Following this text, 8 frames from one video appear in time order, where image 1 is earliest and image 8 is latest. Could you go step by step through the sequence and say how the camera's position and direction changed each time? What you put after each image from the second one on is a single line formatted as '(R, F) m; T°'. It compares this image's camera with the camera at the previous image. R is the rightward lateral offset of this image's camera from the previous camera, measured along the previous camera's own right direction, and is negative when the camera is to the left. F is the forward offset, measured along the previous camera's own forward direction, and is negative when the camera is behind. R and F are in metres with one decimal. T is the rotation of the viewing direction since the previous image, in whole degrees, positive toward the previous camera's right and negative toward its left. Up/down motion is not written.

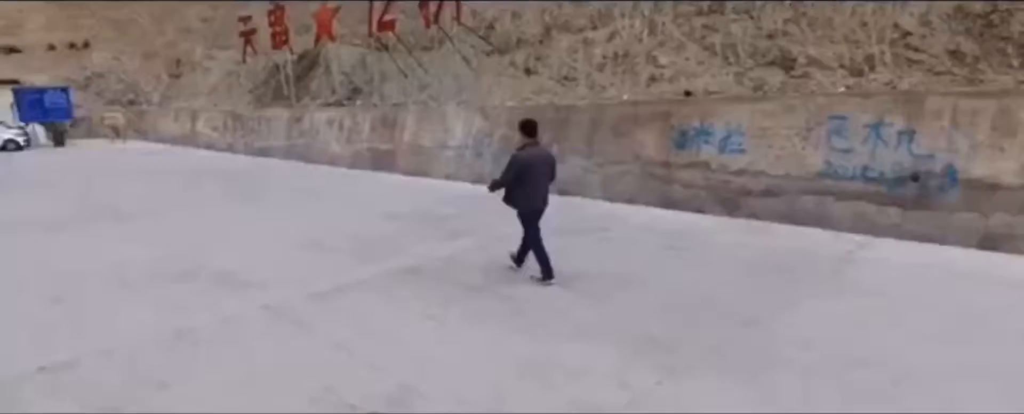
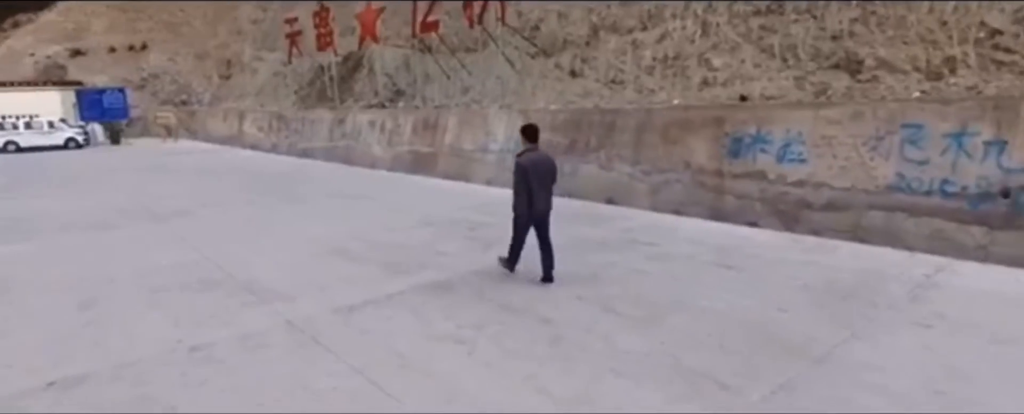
(0.0, +0.4) m; -4°
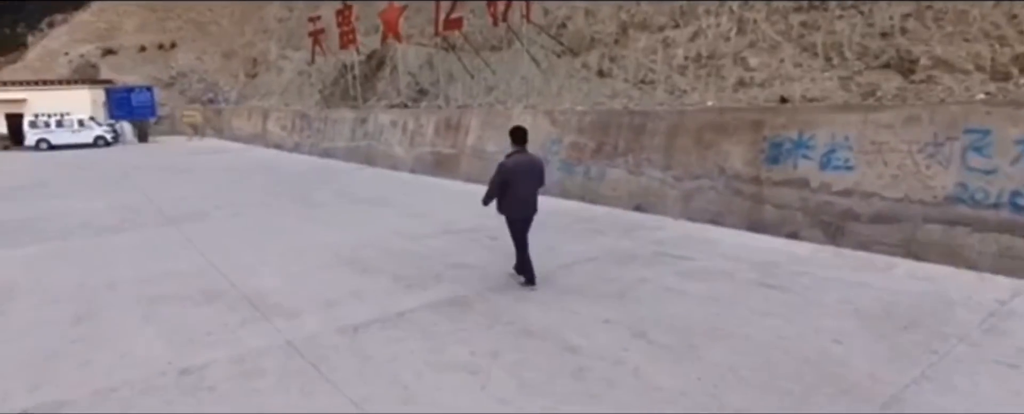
(0.0, +0.4) m; -2°
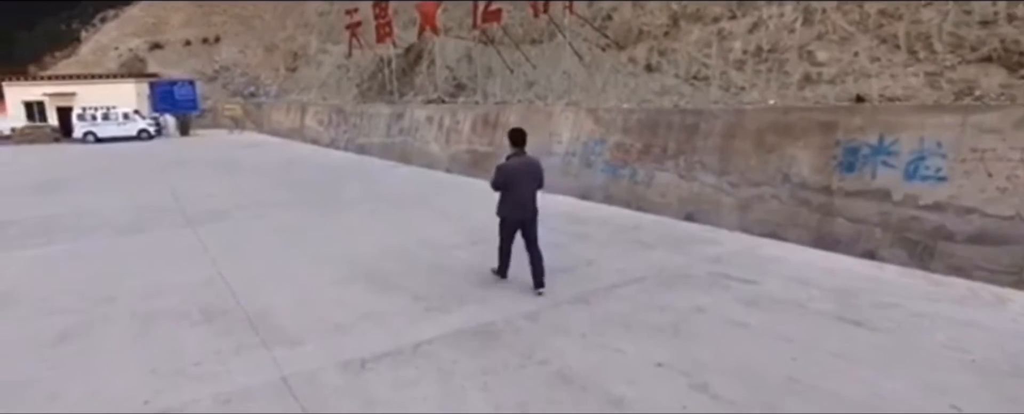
(0.0, +0.7) m; -3°
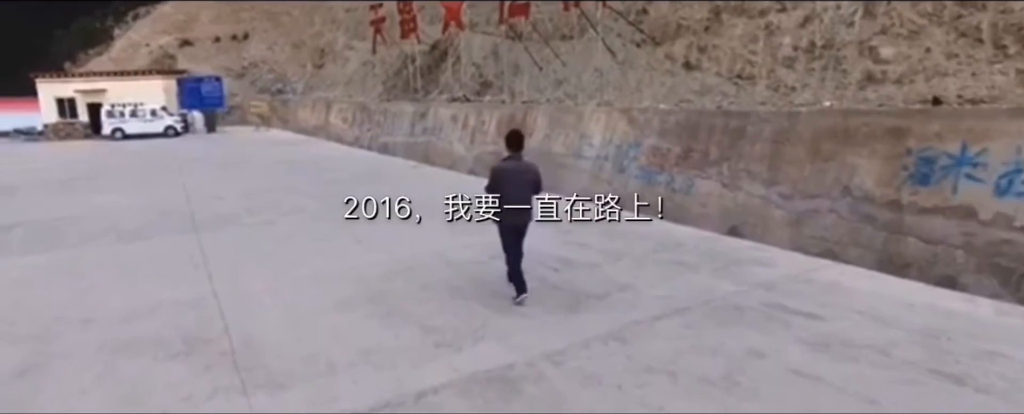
(0.0, +0.6) m; -2°
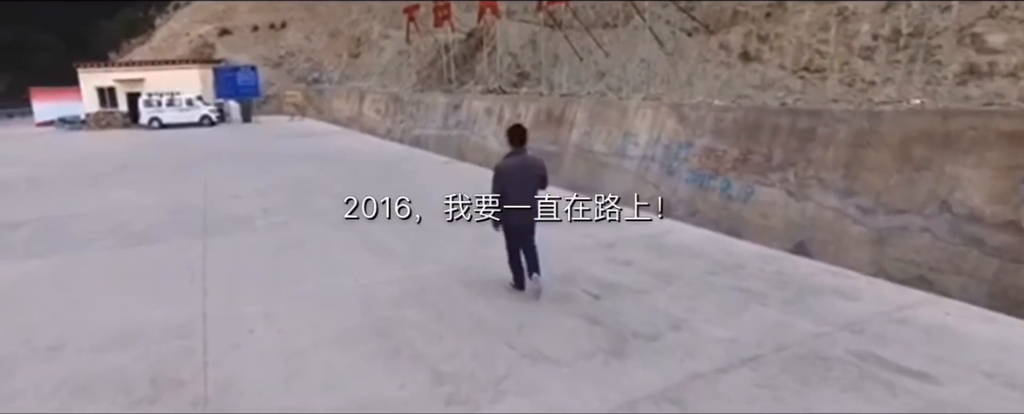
(0.0, +0.8) m; -3°
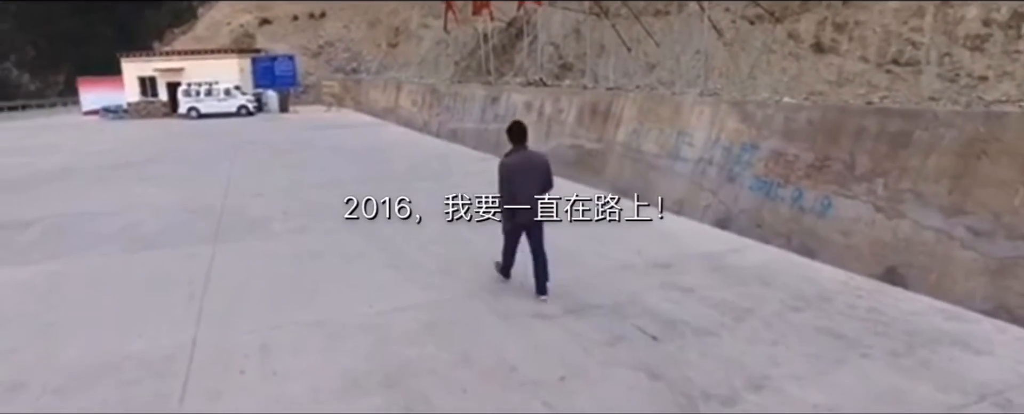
(0.0, +0.8) m; -3°
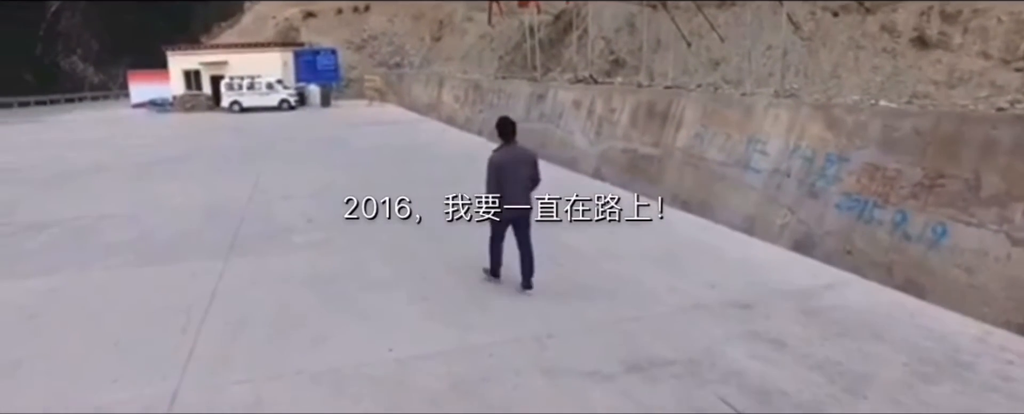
(0.0, +0.9) m; -4°
